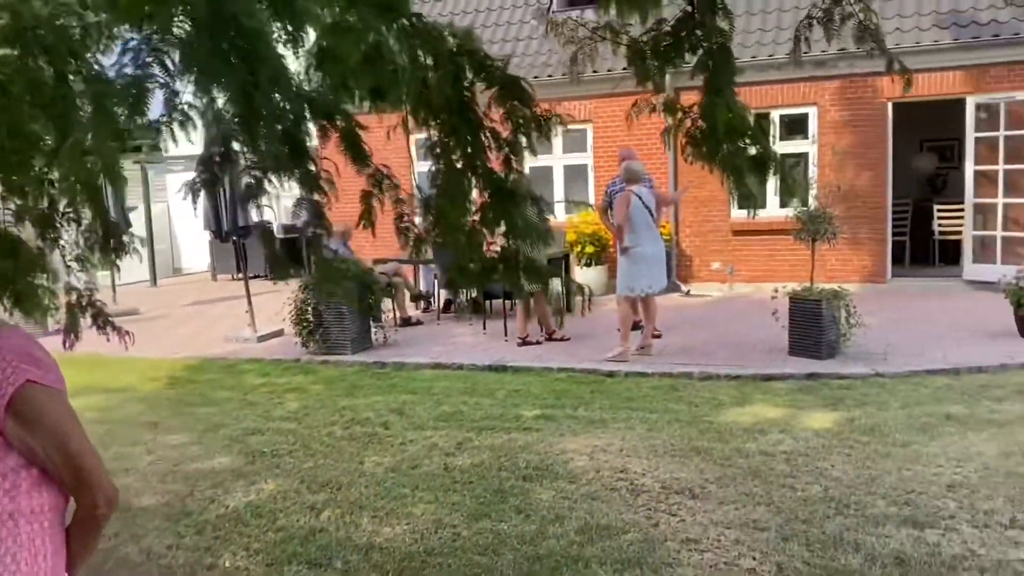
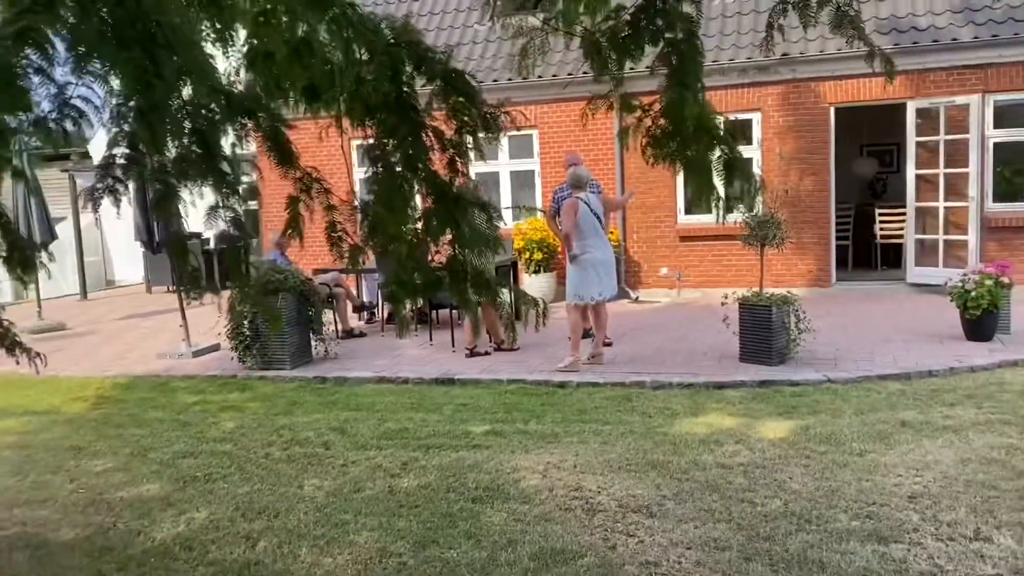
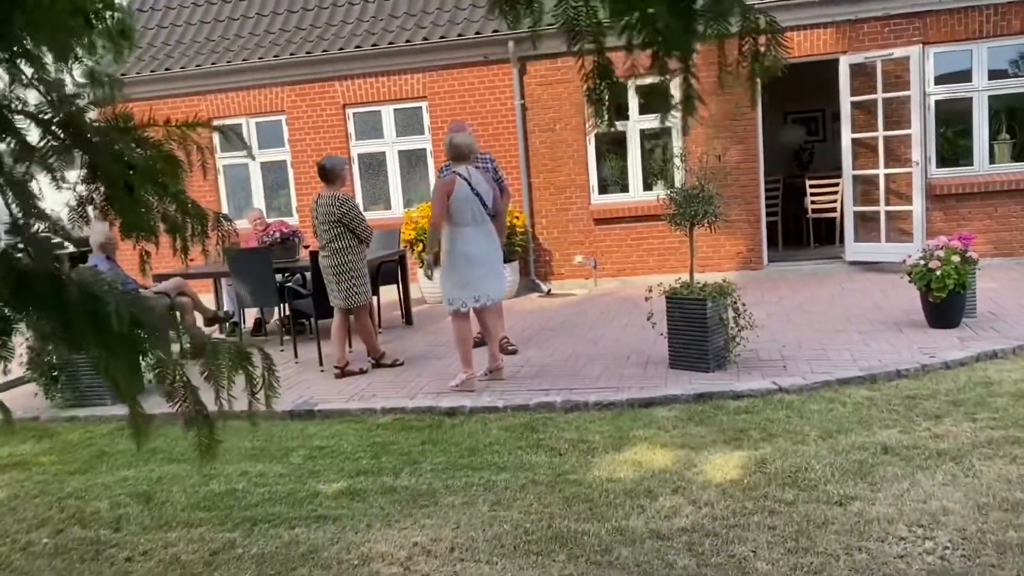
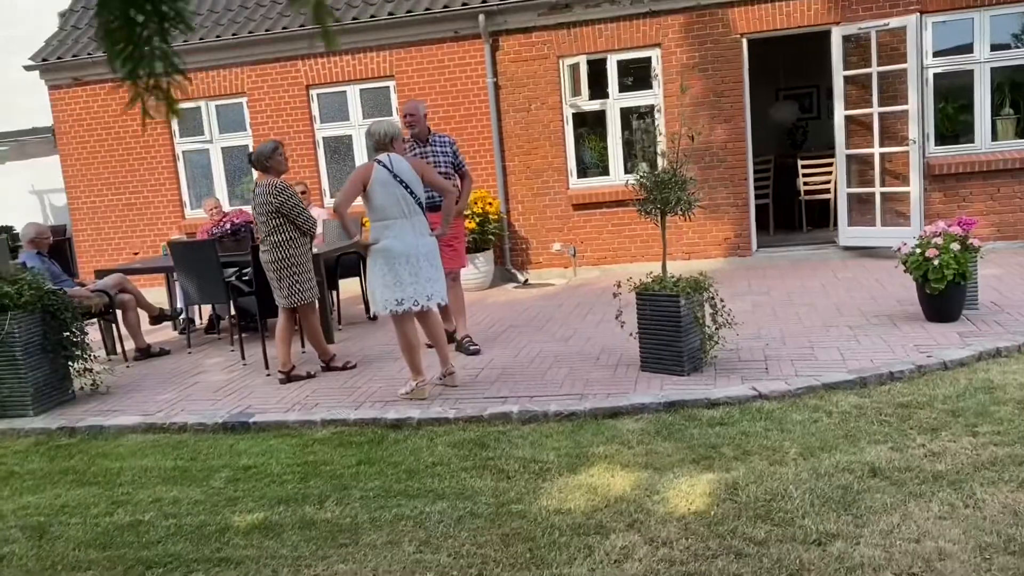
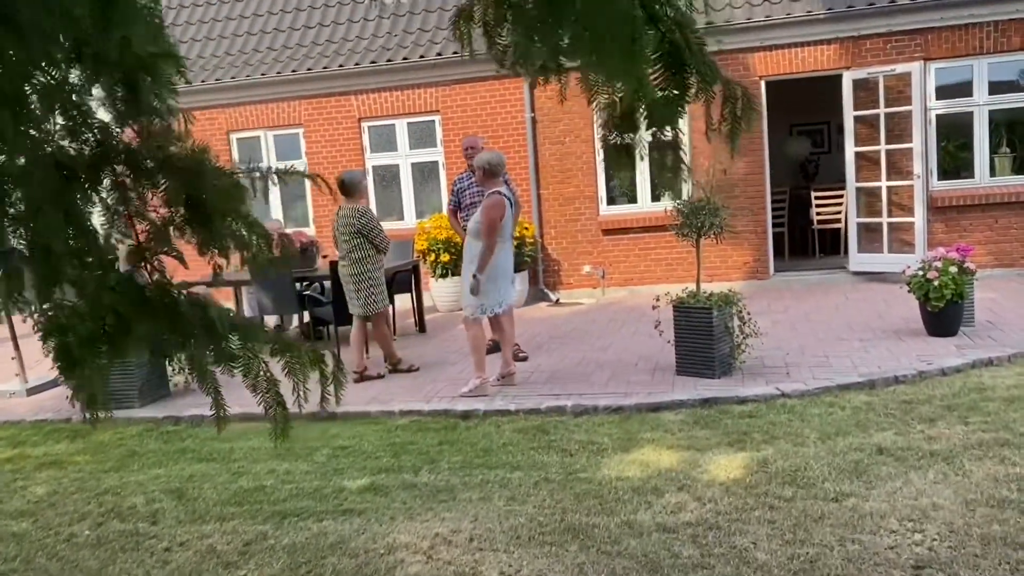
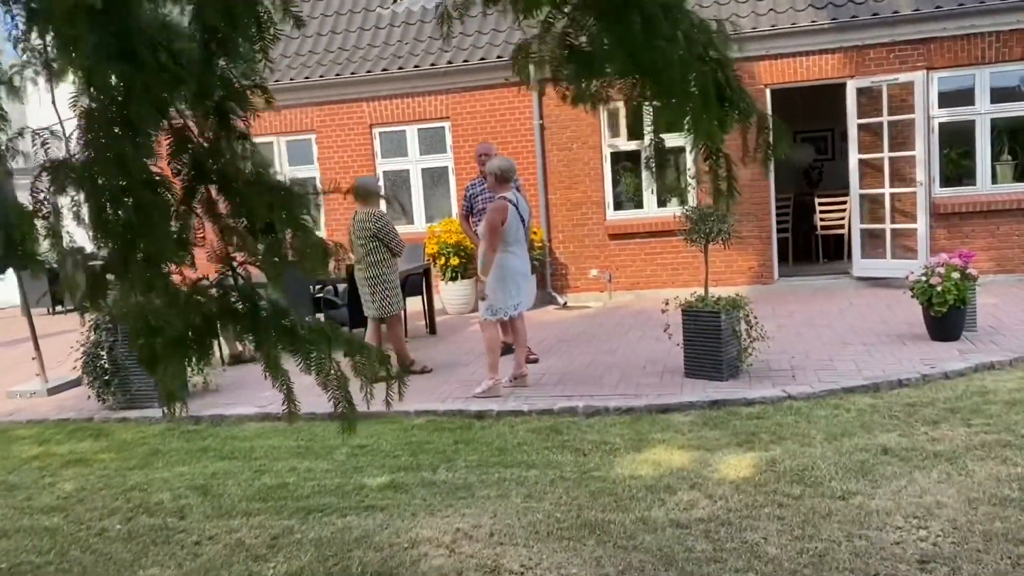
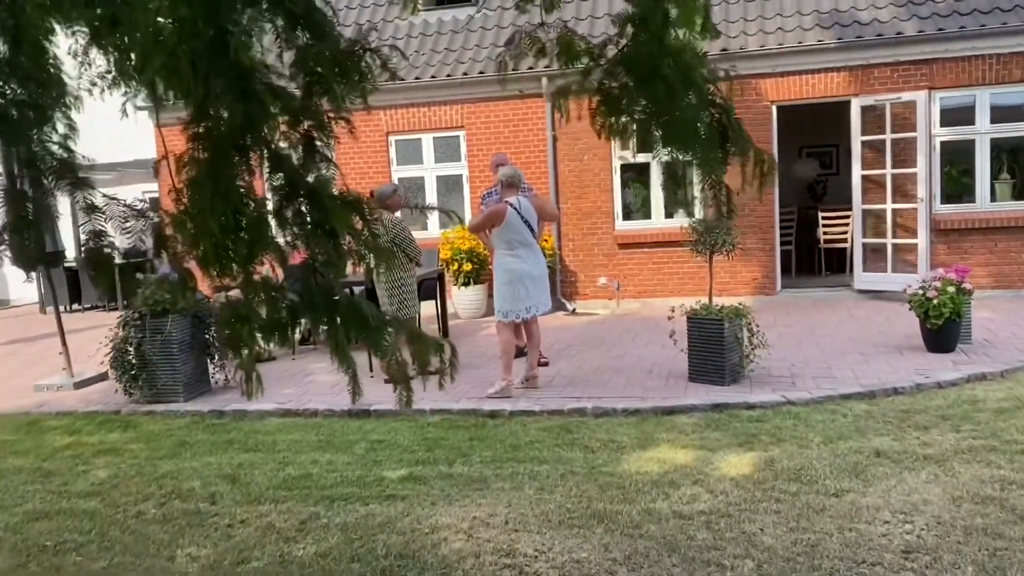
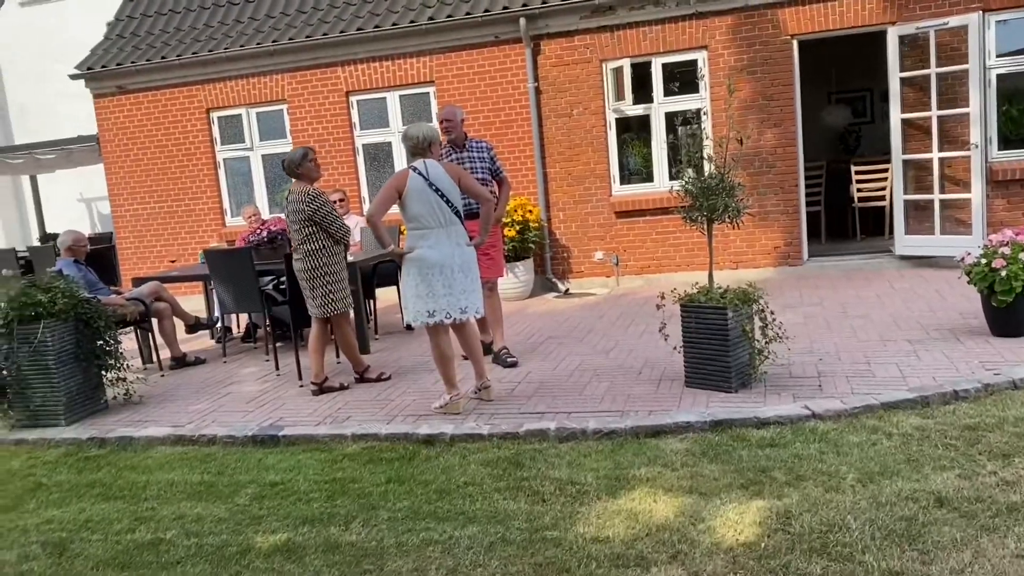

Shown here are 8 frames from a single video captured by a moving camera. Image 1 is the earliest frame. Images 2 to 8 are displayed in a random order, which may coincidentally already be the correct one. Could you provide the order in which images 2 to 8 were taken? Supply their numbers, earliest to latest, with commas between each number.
2, 7, 6, 5, 3, 4, 8
